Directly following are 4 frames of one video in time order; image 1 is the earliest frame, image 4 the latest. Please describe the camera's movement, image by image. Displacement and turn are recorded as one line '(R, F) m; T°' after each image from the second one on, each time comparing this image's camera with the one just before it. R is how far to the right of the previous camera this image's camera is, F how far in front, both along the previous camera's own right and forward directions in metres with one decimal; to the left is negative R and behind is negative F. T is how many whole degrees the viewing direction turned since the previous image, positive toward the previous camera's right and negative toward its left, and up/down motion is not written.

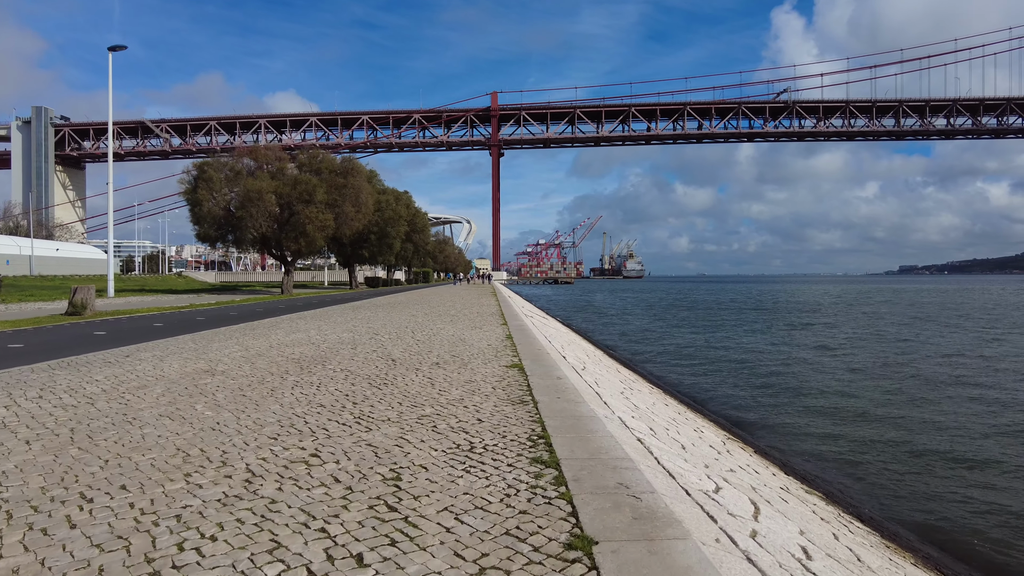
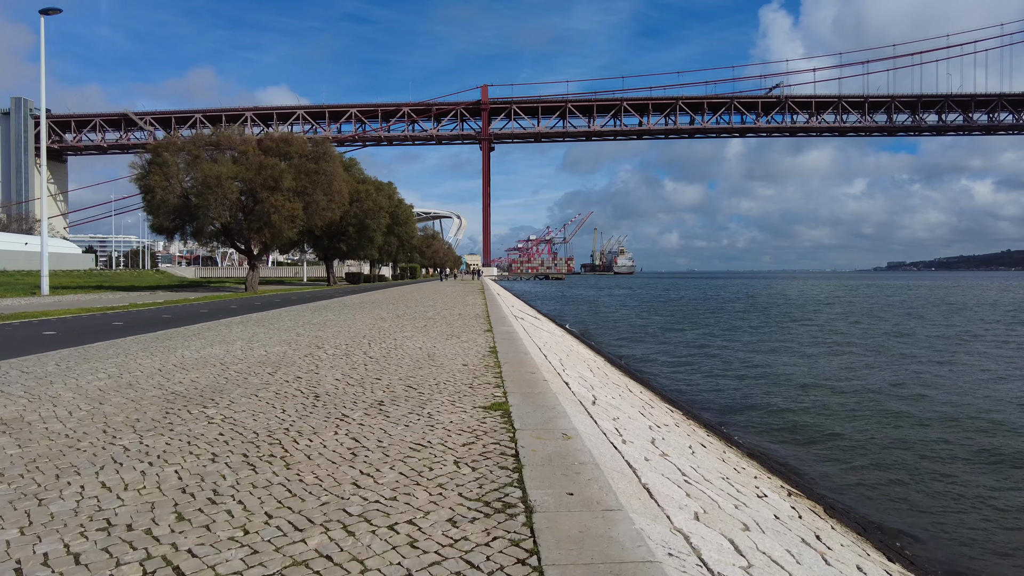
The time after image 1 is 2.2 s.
(+0.1, +2.8) m; +1°
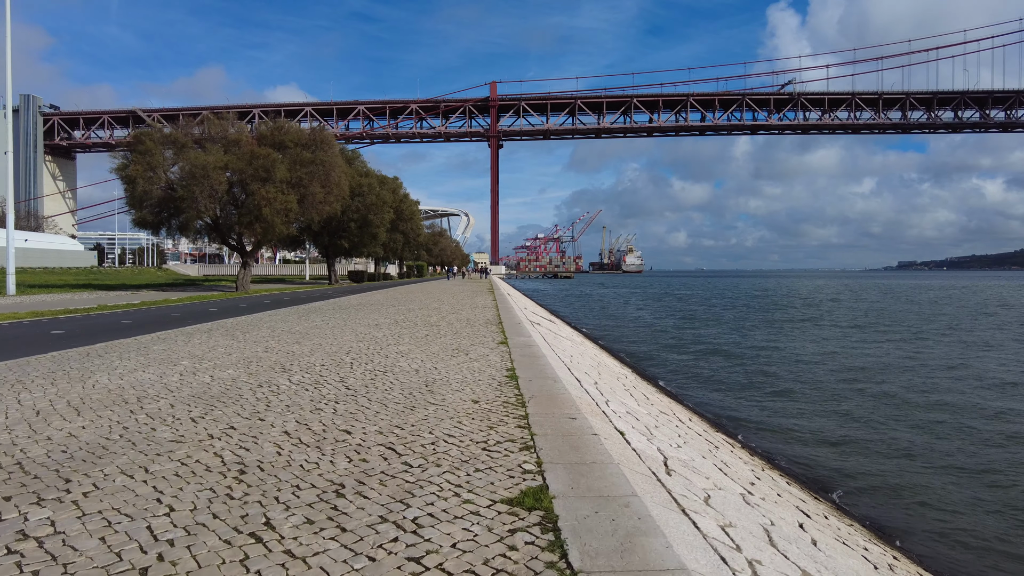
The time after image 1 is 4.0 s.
(-0.2, +2.3) m; -1°
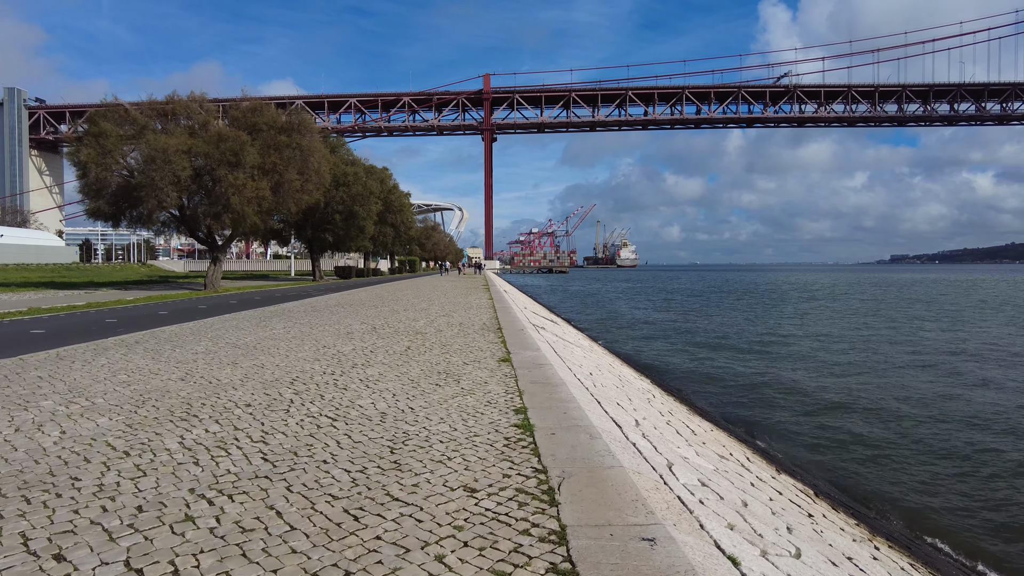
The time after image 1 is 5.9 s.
(-0.1, +2.4) m; +1°
